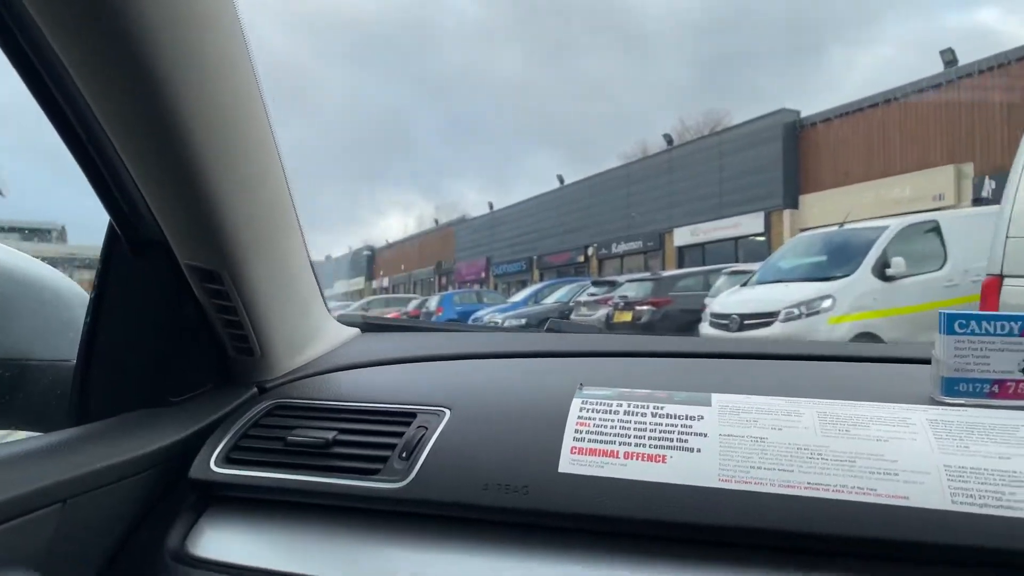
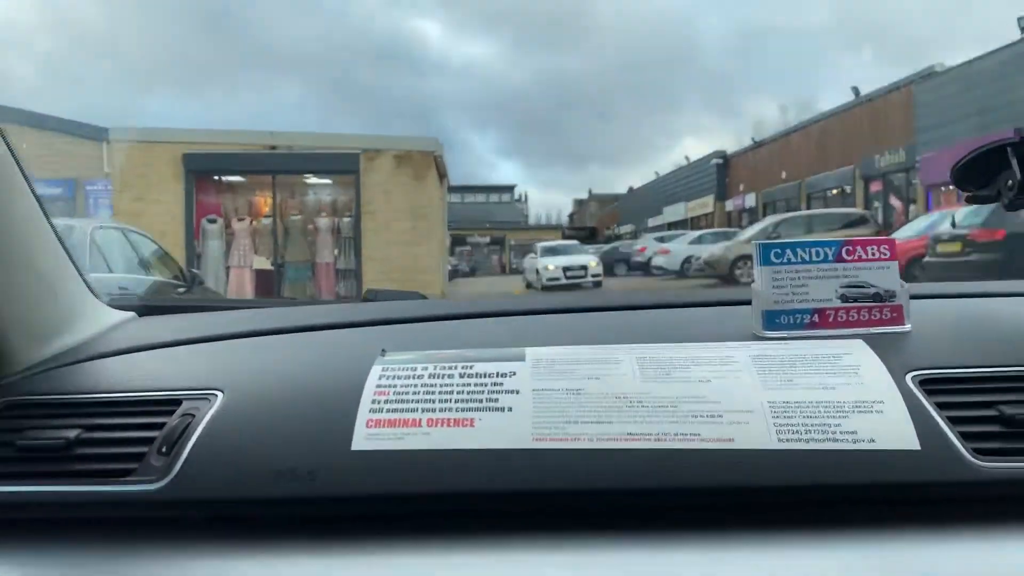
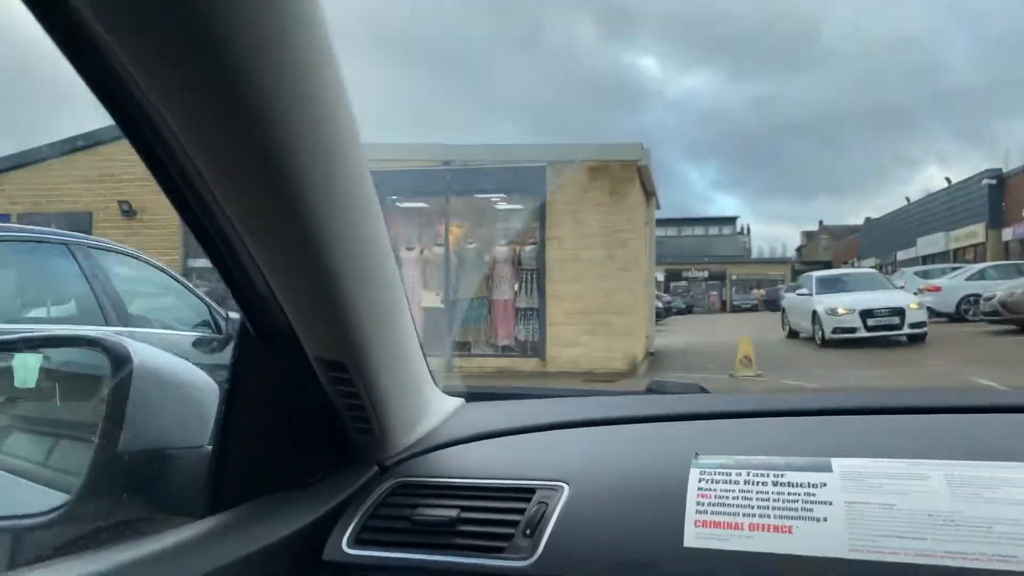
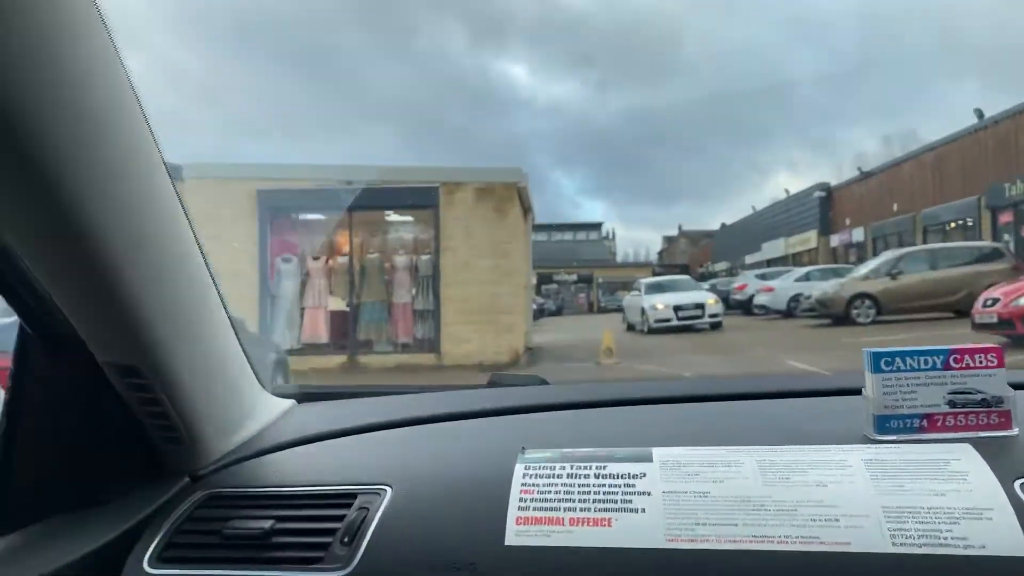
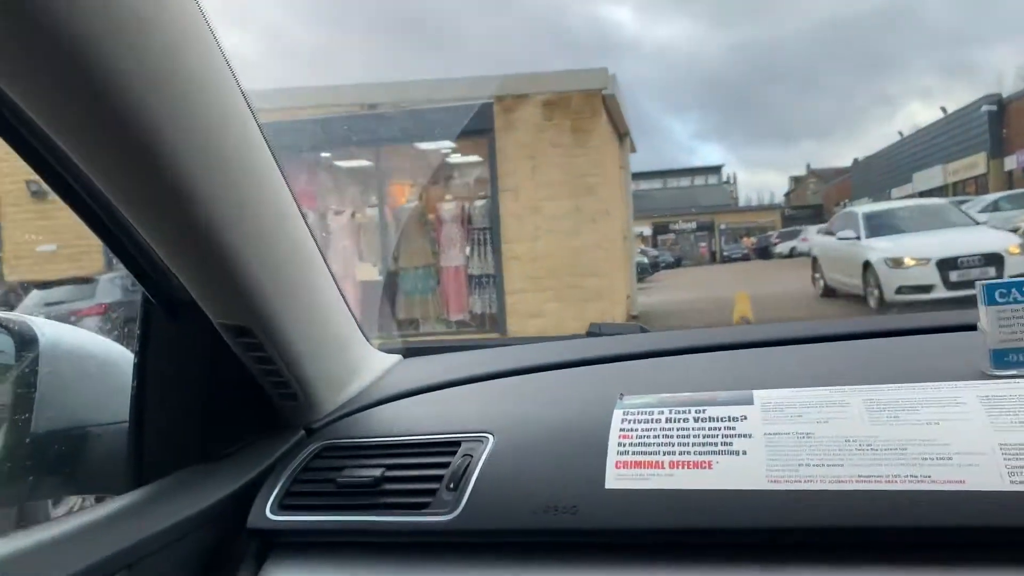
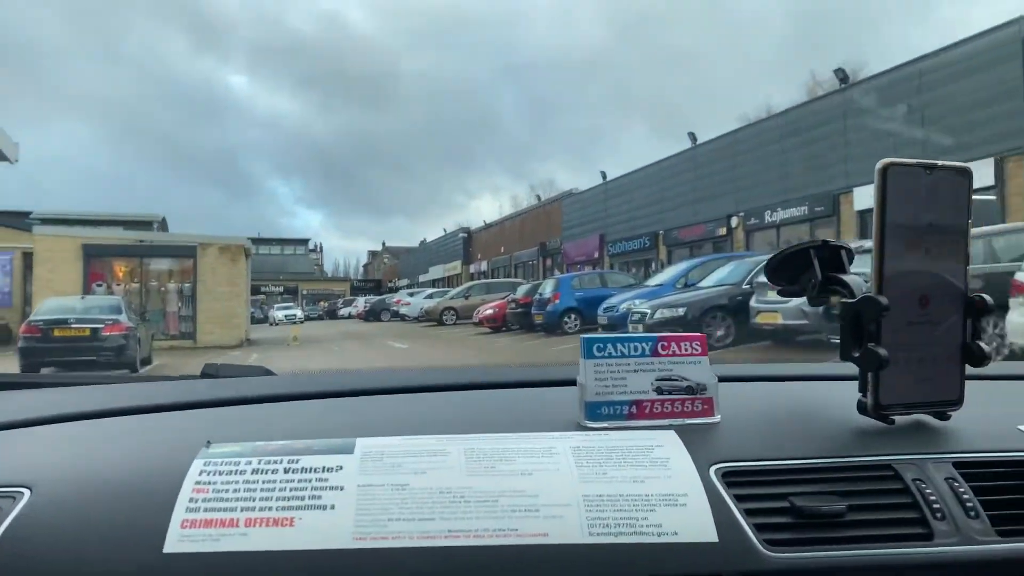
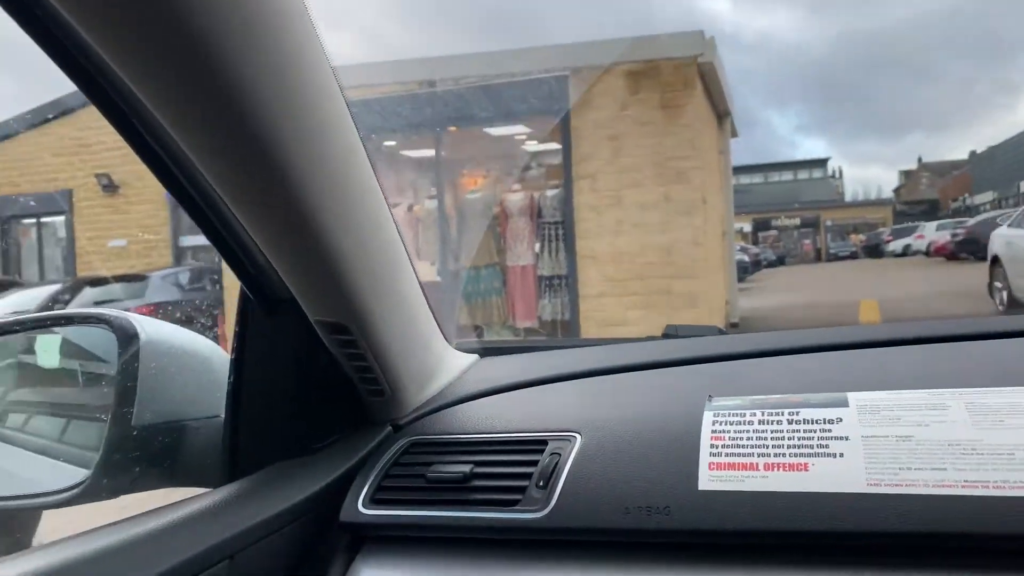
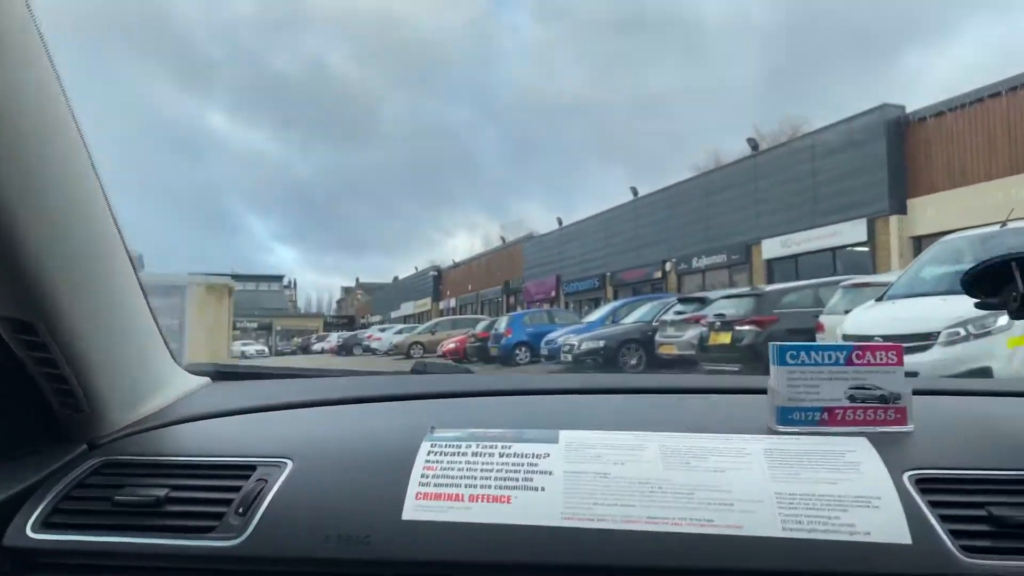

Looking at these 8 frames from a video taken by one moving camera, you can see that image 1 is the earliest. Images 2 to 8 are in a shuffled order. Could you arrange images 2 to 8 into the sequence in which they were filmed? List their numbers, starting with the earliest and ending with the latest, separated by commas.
8, 6, 2, 4, 3, 5, 7
